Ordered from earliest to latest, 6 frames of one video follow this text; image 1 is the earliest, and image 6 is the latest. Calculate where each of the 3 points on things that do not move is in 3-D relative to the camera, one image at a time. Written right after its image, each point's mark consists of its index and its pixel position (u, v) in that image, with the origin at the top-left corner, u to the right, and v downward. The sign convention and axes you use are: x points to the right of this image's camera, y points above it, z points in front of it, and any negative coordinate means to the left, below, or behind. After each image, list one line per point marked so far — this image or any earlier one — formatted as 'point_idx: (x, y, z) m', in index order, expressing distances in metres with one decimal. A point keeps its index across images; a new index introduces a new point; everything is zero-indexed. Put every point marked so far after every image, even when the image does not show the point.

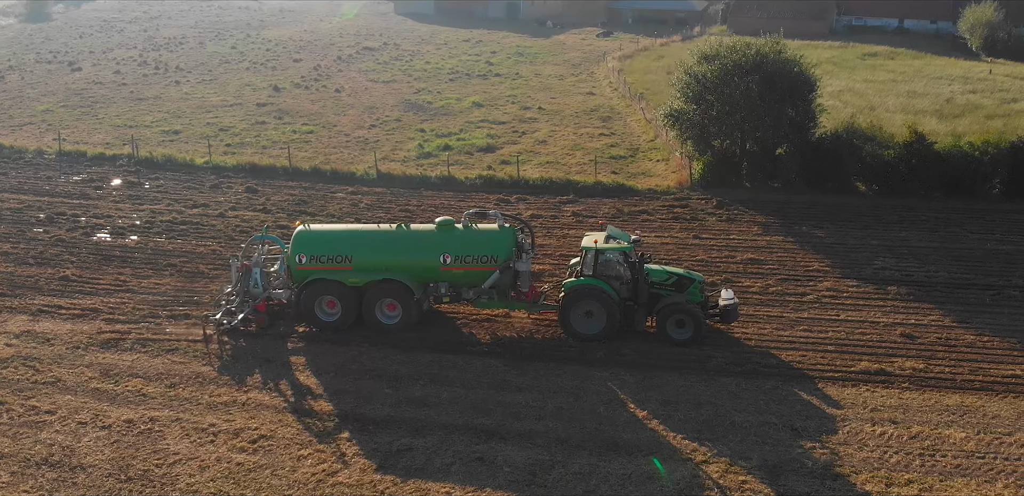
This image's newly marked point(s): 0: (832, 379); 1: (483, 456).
0: (+5.3, -2.2, +14.1) m
1: (-0.4, -3.1, +12.4) m
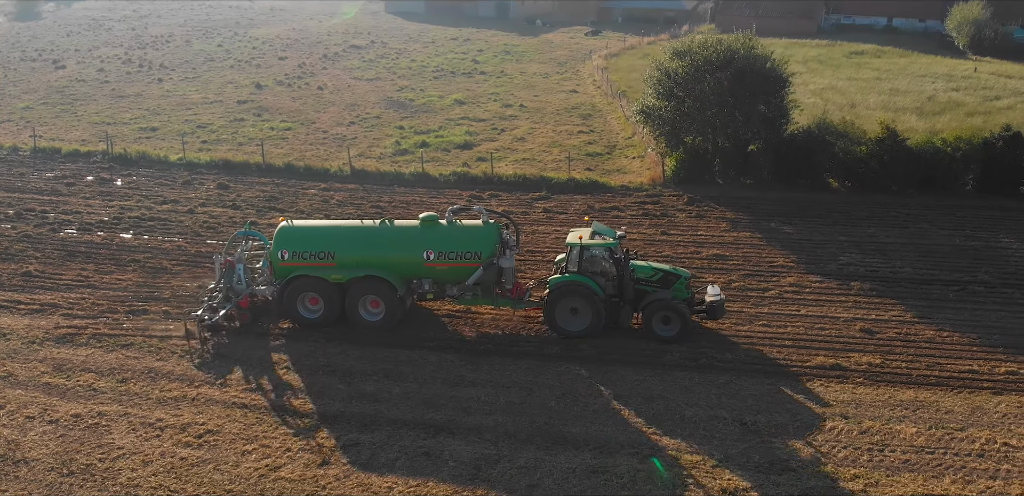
0: (+4.5, -2.1, +14.0) m
1: (-1.2, -3.0, +12.3) m
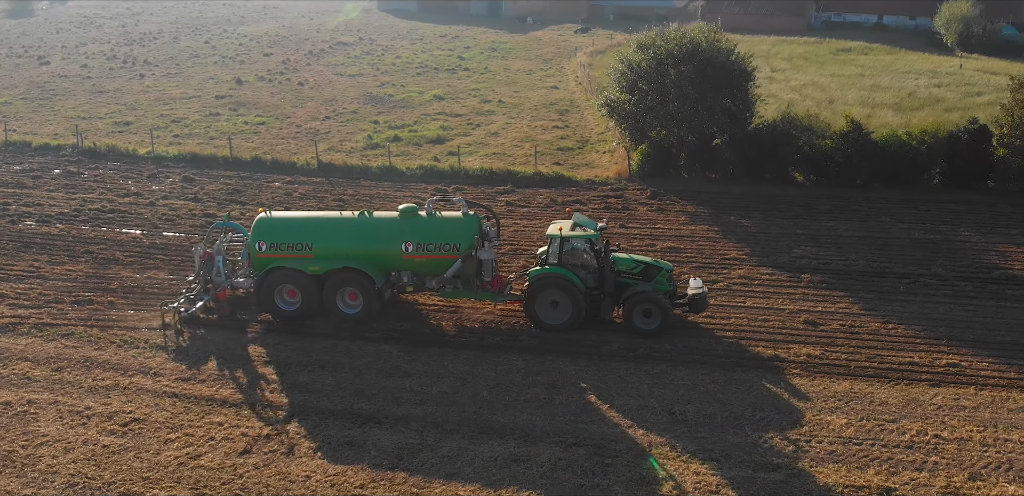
0: (+3.5, -1.9, +13.9) m
1: (-2.3, -2.8, +12.1) m
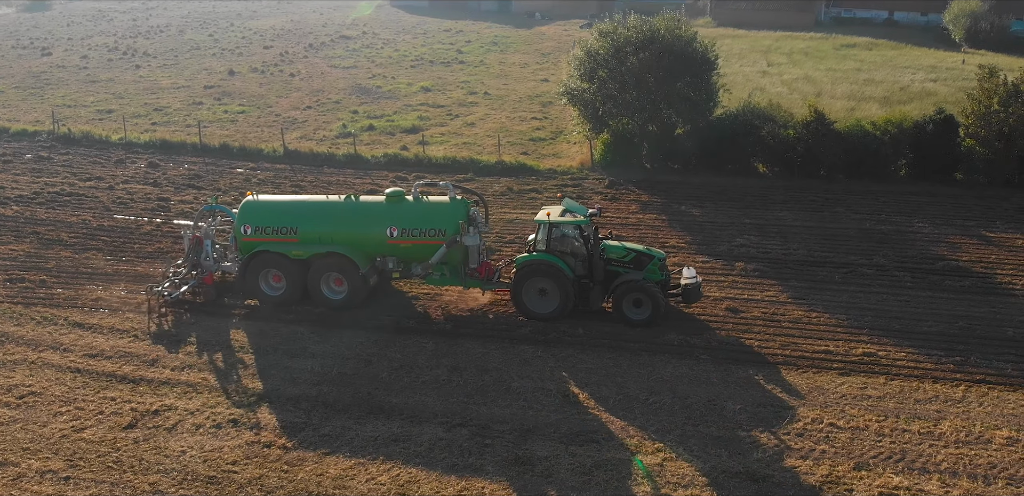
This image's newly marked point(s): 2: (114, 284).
0: (+1.9, -1.6, +13.6) m
1: (-4.0, -2.5, +12.0) m
2: (-8.0, -0.7, +16.7) m
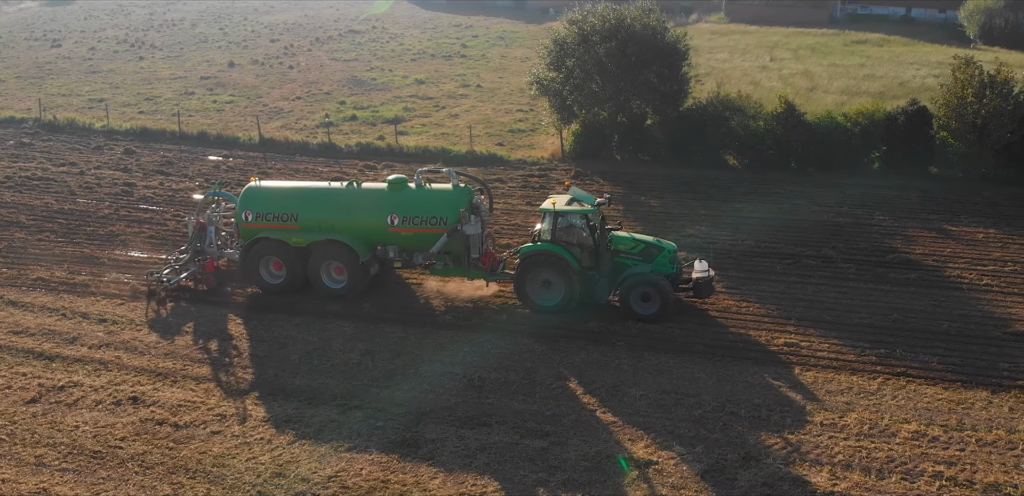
0: (+0.5, -1.4, +13.3) m
1: (-5.4, -2.1, +12.0) m
2: (-9.2, -0.3, +16.9) m
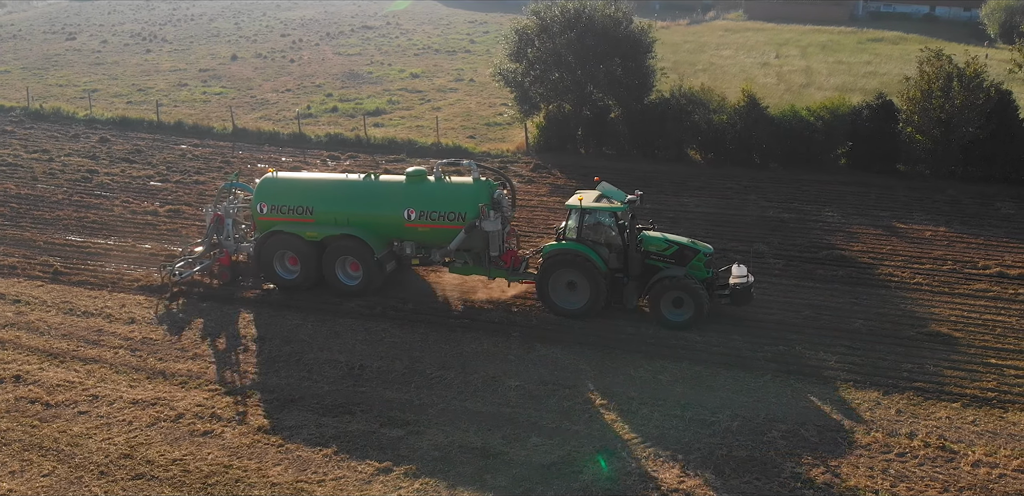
0: (-1.1, -1.2, +13.1) m
1: (-7.1, -1.8, +12.1) m
2: (-10.6, 0.0, +17.1) m
